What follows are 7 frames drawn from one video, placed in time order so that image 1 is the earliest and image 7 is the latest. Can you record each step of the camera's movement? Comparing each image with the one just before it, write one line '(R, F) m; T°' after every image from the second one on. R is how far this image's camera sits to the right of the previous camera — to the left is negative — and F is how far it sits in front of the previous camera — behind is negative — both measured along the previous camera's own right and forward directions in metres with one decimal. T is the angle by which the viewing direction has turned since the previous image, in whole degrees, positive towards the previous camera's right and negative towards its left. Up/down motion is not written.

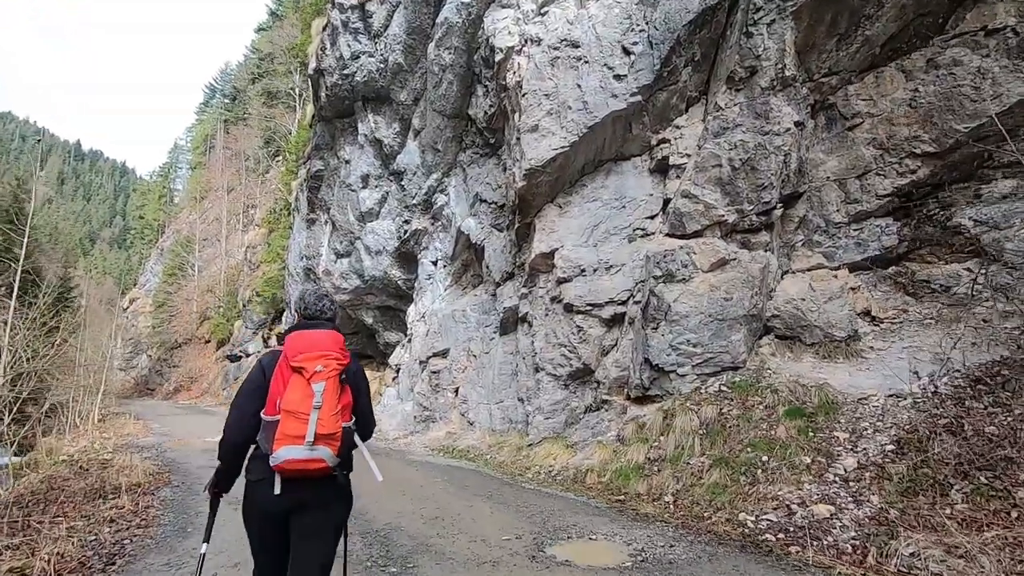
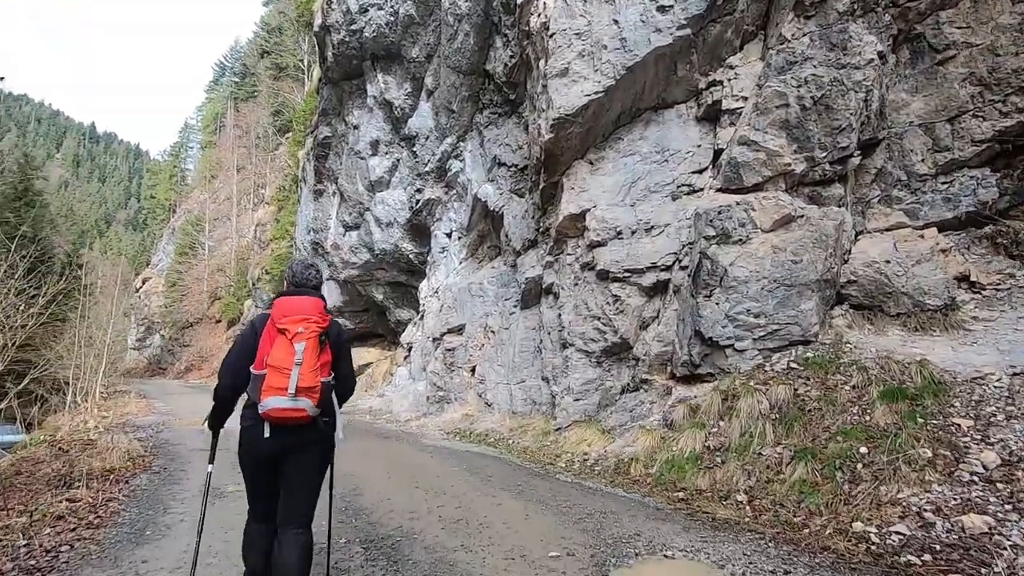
(-0.3, +1.4) m; -1°
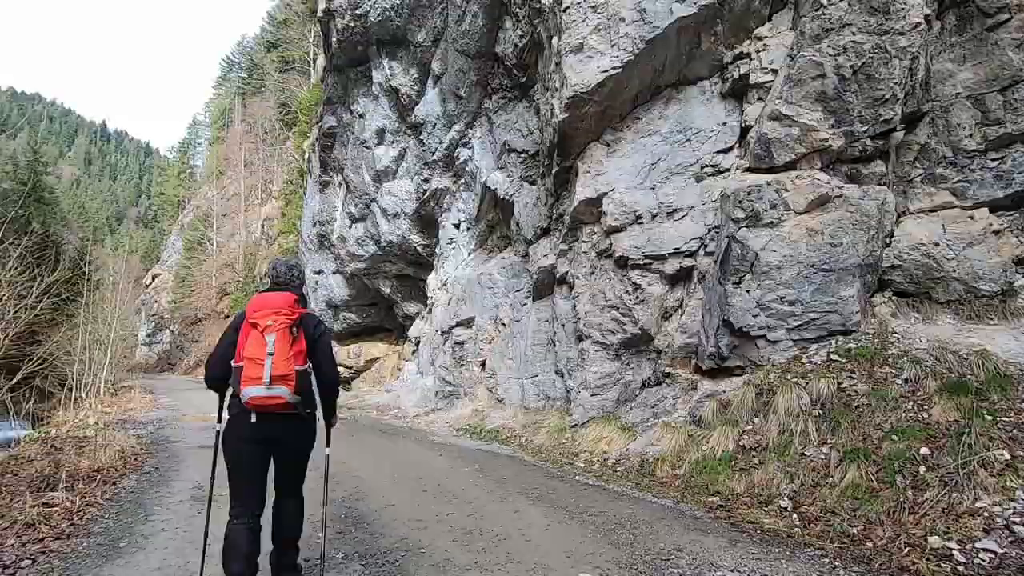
(-0.1, +0.6) m; -1°
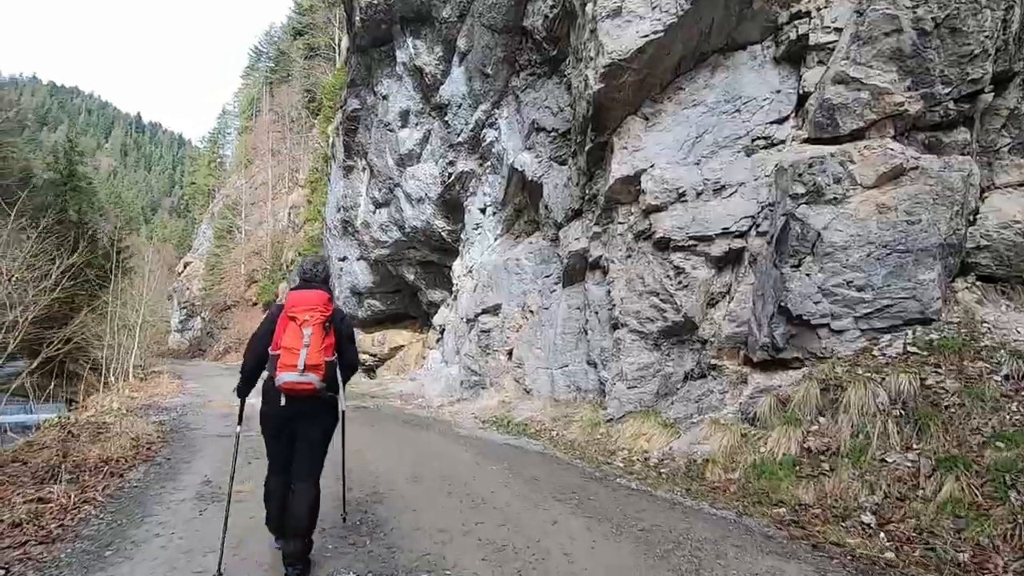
(-0.1, +0.7) m; -3°
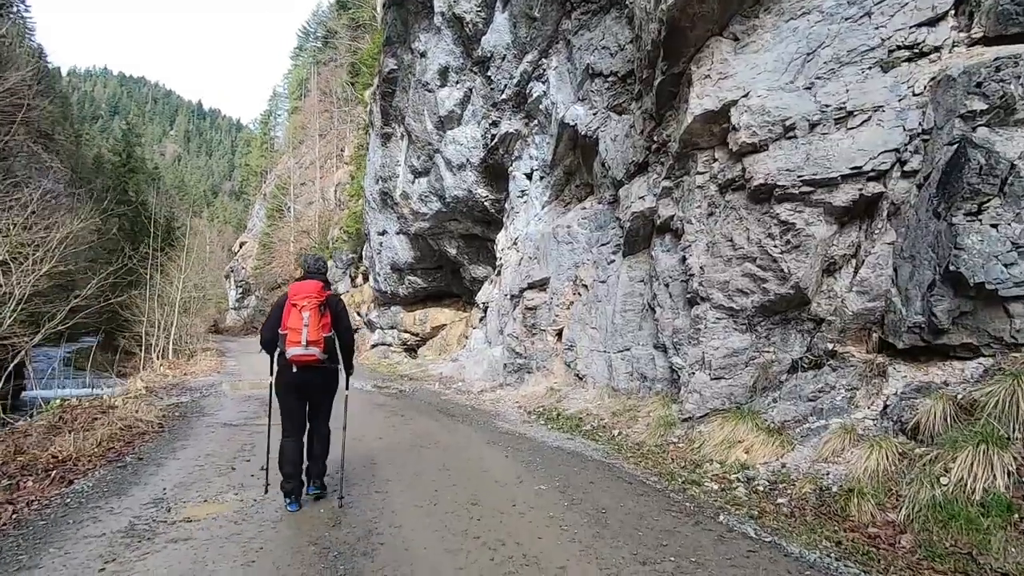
(-0.1, +1.8) m; -5°
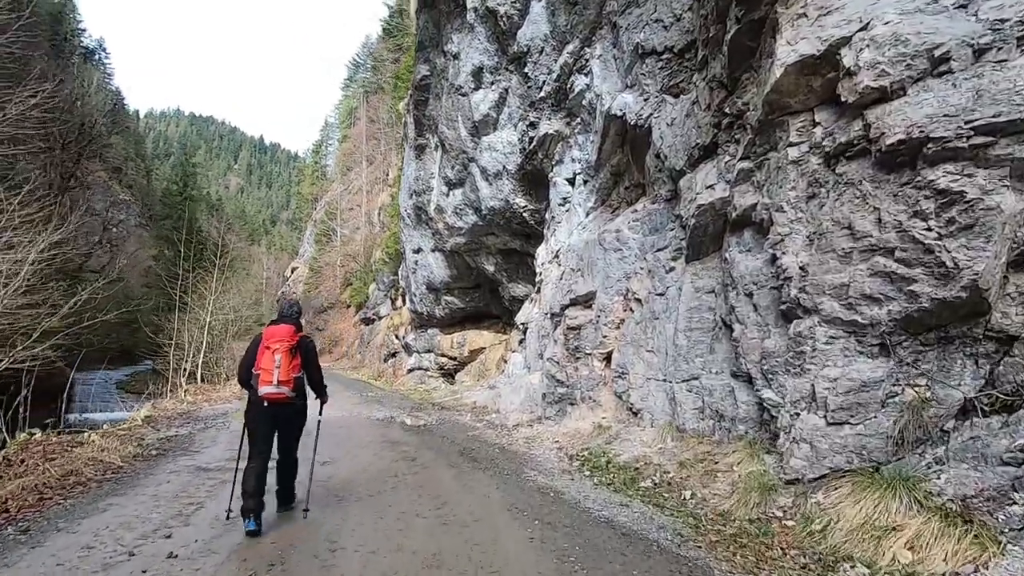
(+0.2, +1.9) m; -5°
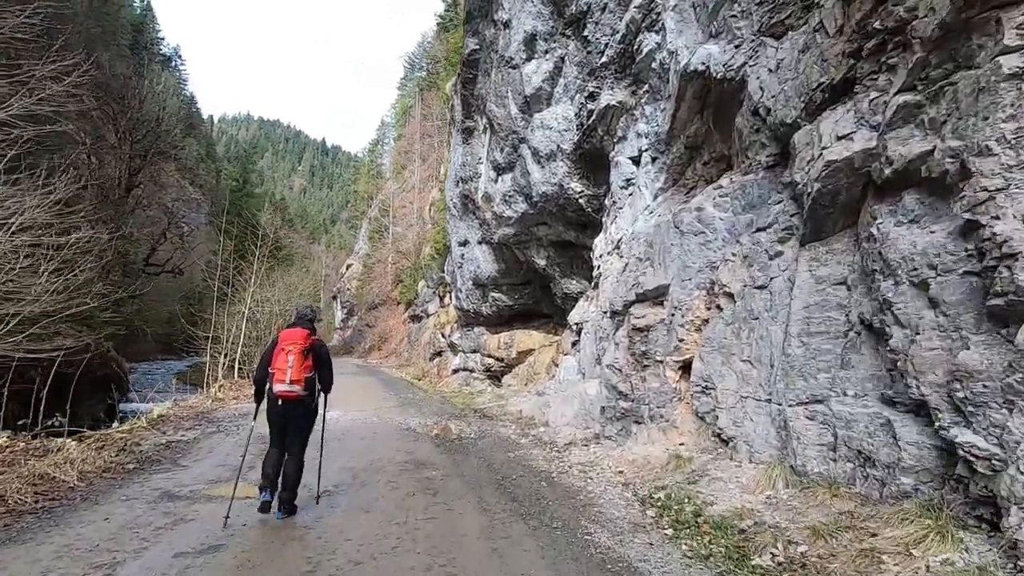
(0.0, +1.9) m; -5°
